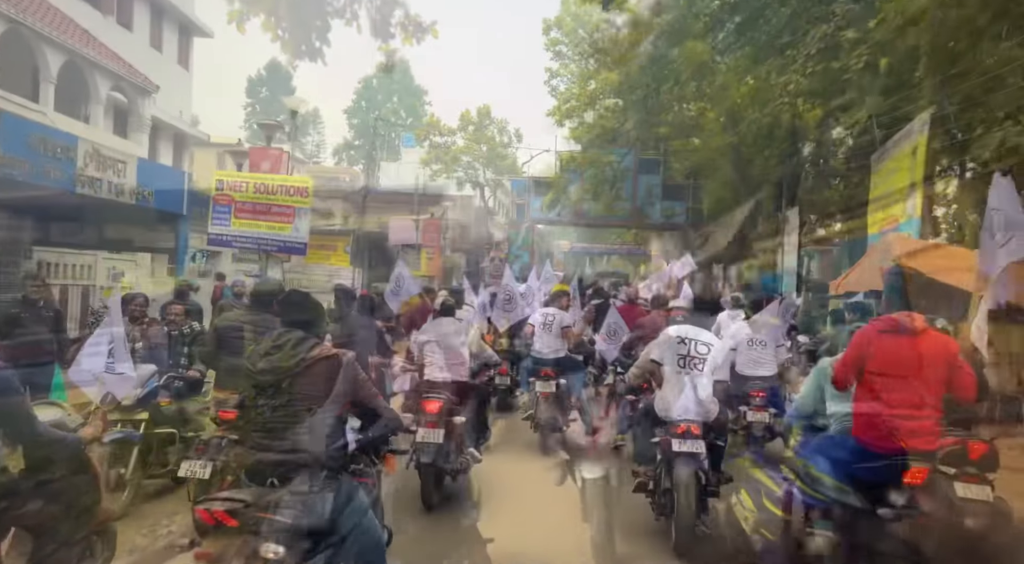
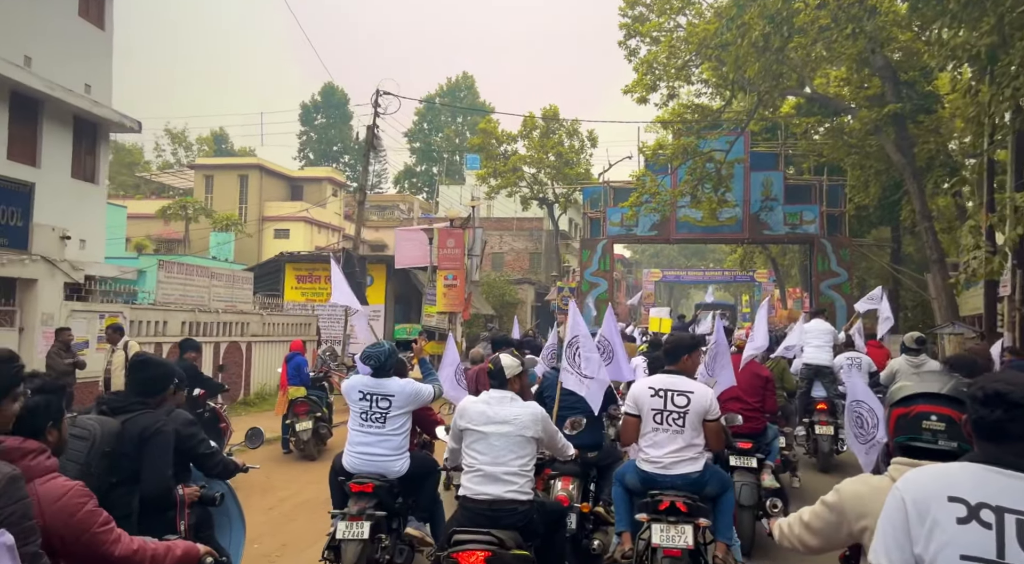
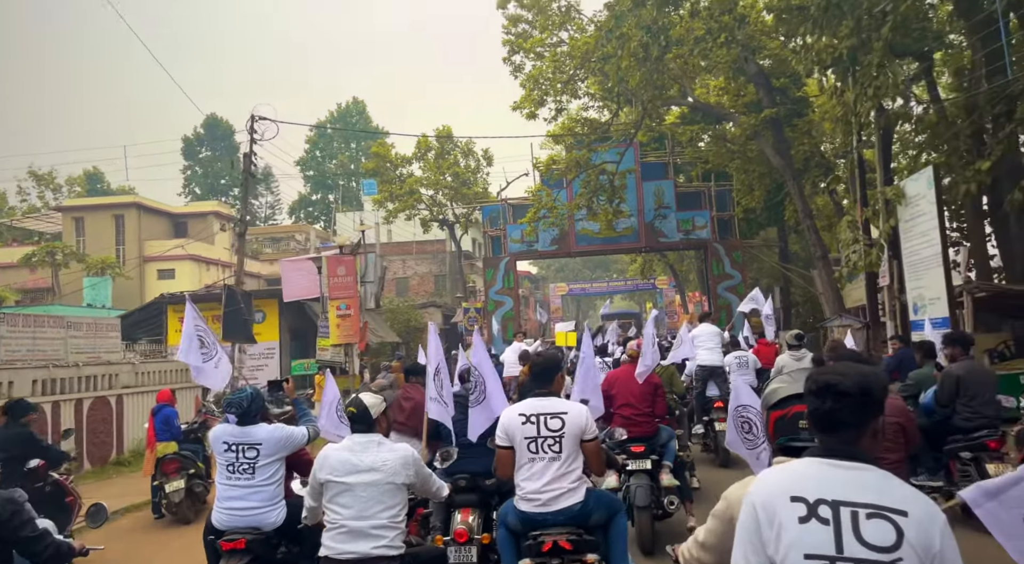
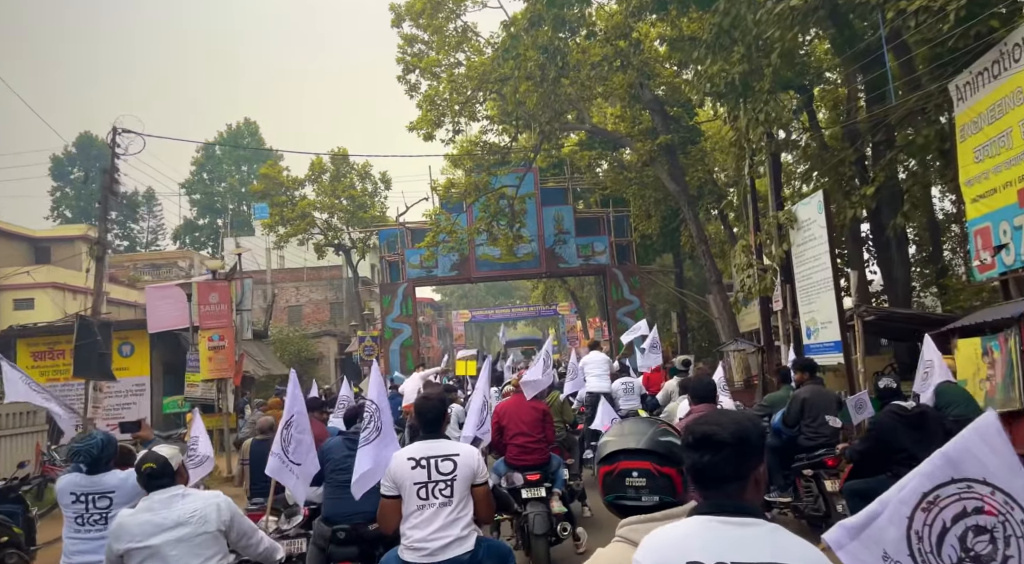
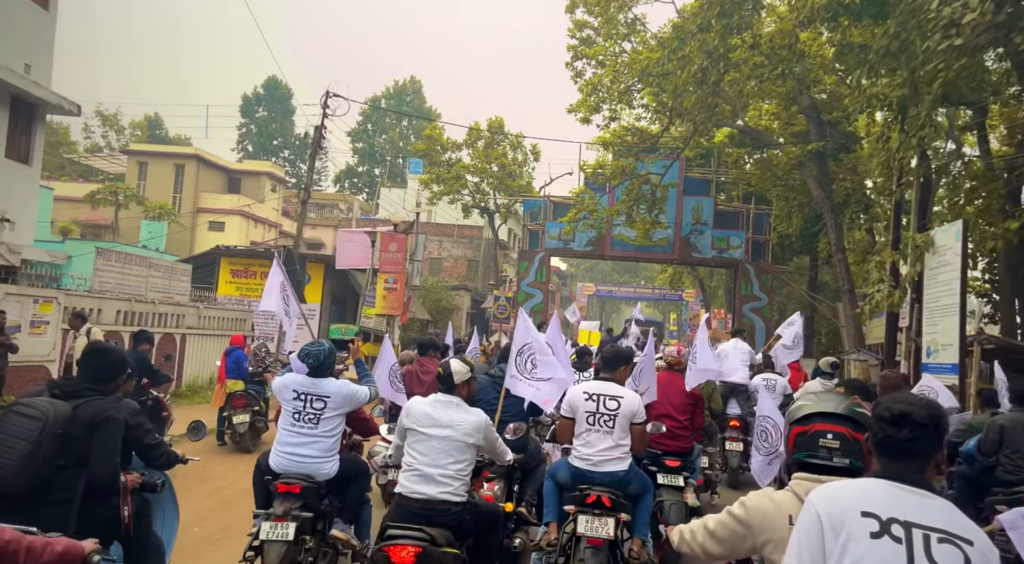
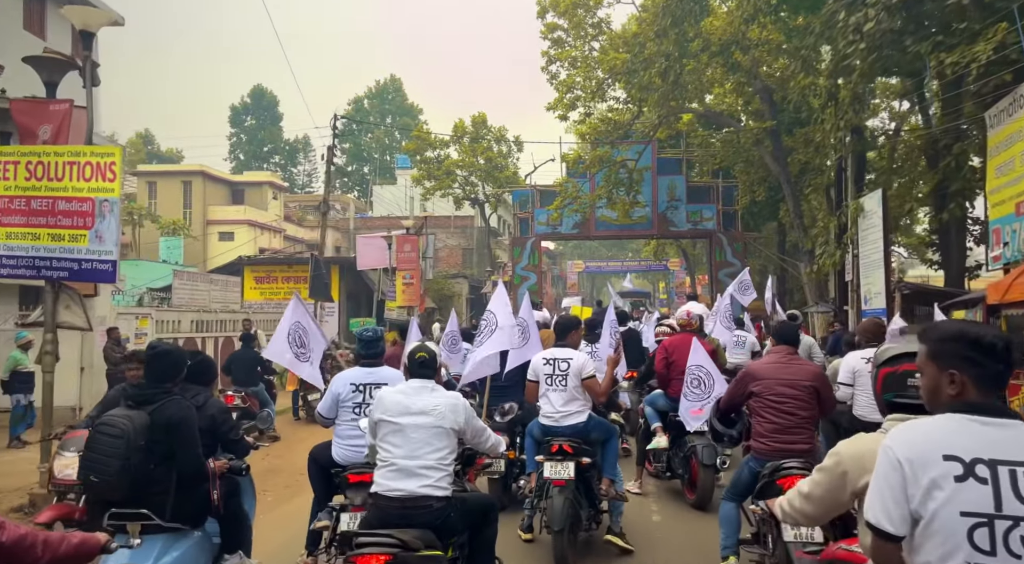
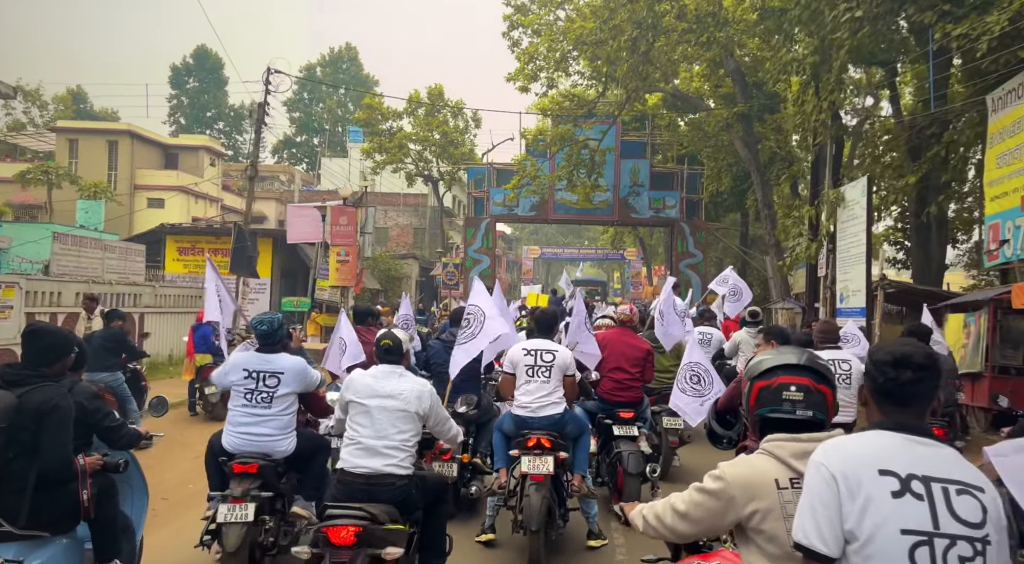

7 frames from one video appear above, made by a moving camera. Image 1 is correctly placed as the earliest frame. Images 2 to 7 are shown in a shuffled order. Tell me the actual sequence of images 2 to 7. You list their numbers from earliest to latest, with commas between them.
6, 7, 5, 2, 3, 4
